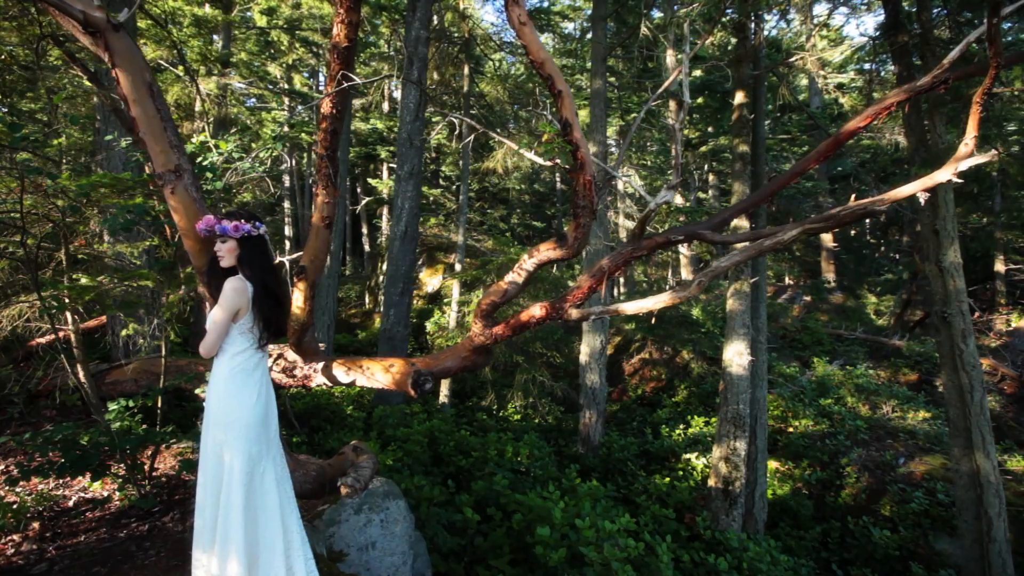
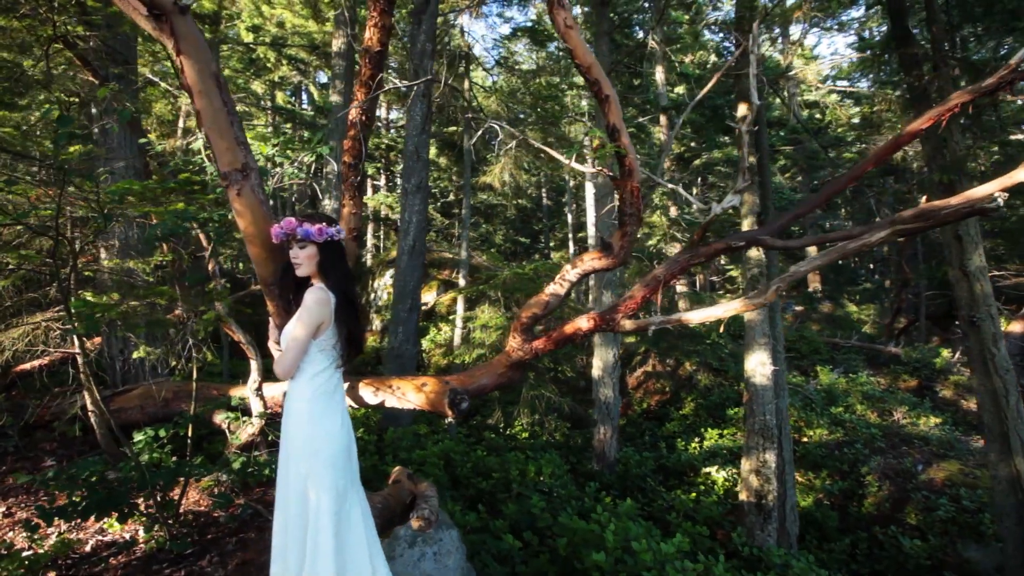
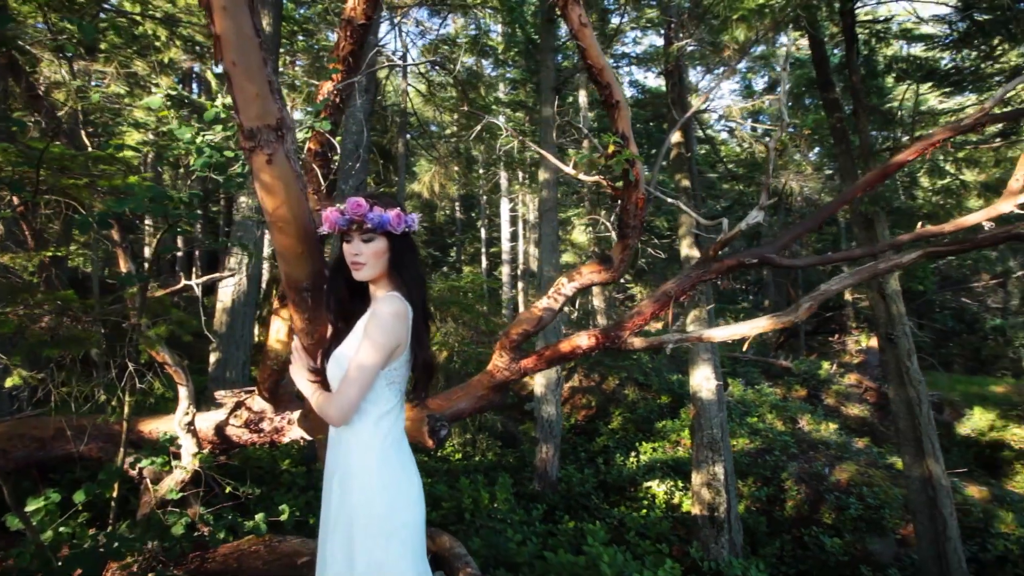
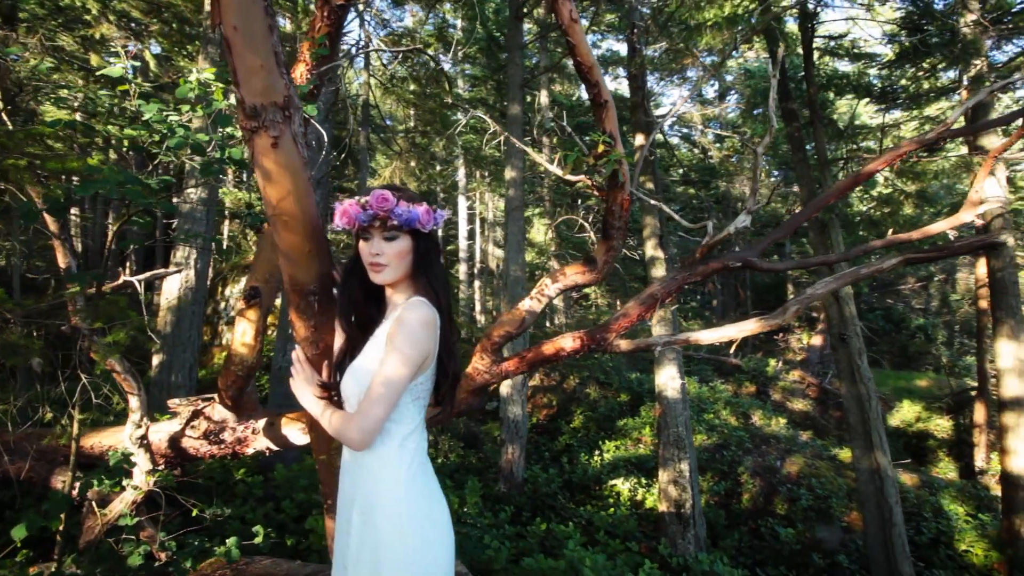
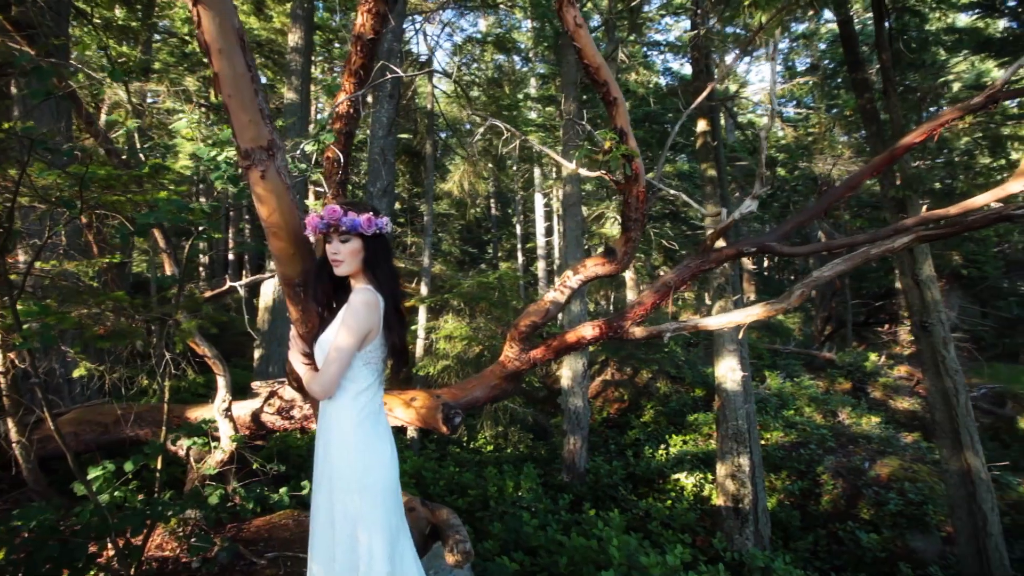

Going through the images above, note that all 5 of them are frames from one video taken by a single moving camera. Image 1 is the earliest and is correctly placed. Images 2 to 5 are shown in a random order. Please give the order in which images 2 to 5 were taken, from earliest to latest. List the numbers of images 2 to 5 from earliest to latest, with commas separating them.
2, 5, 3, 4
